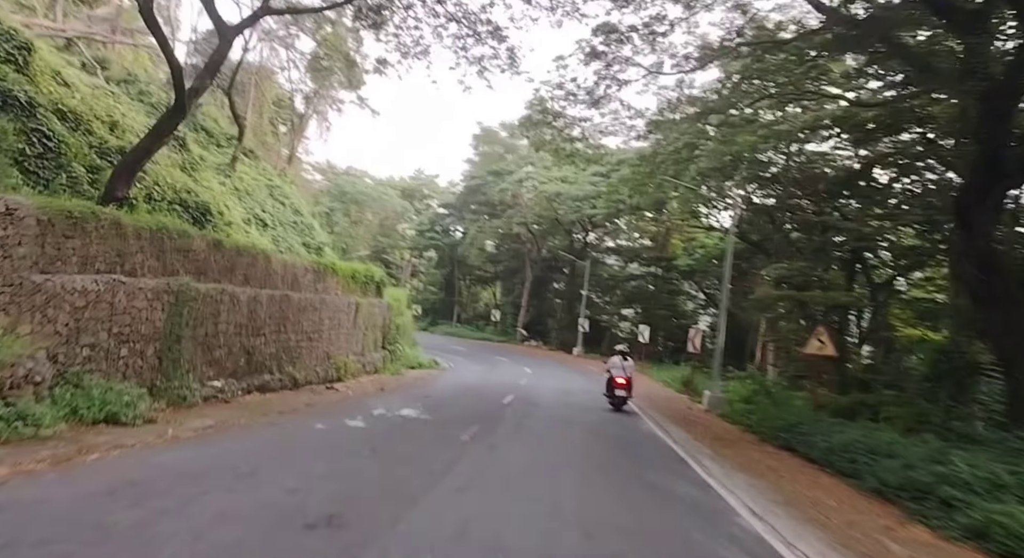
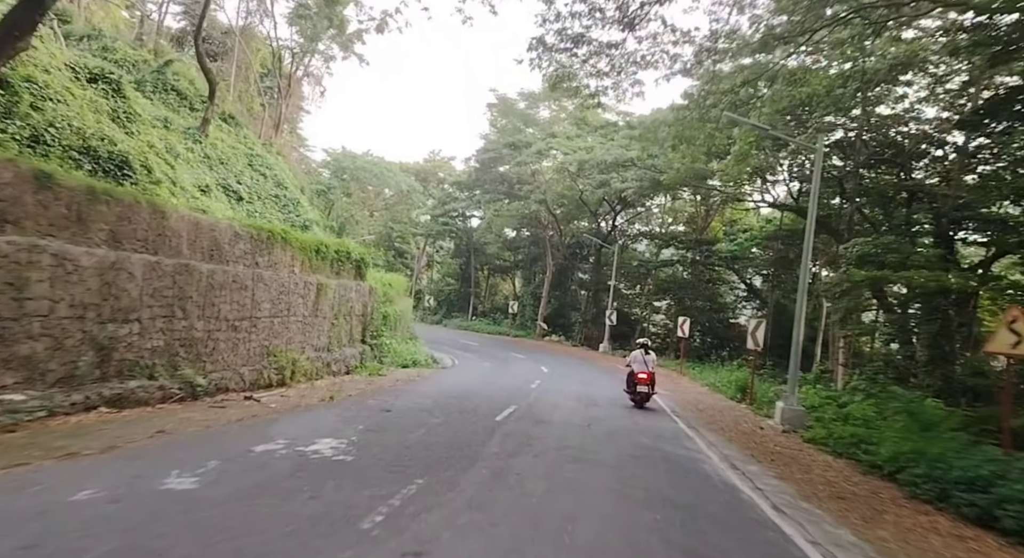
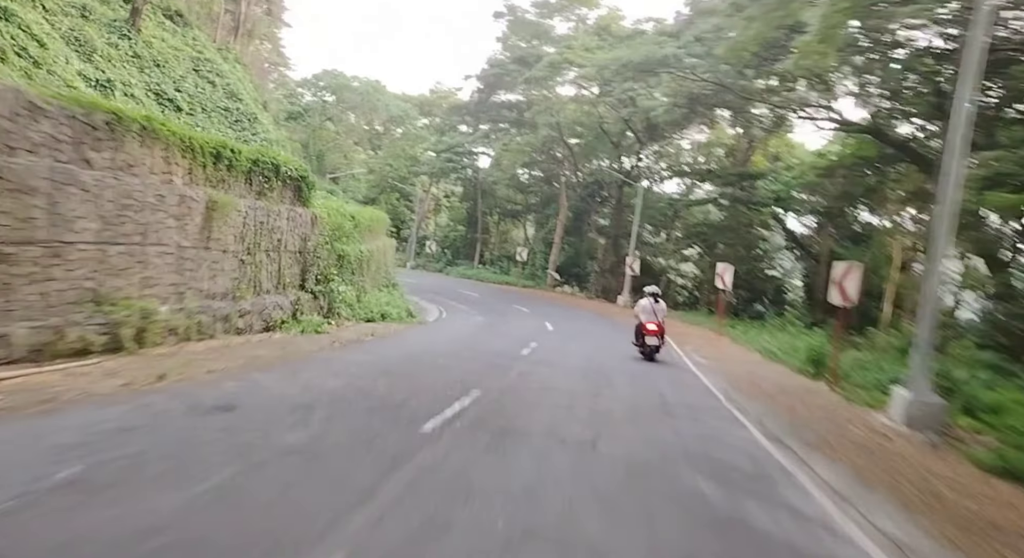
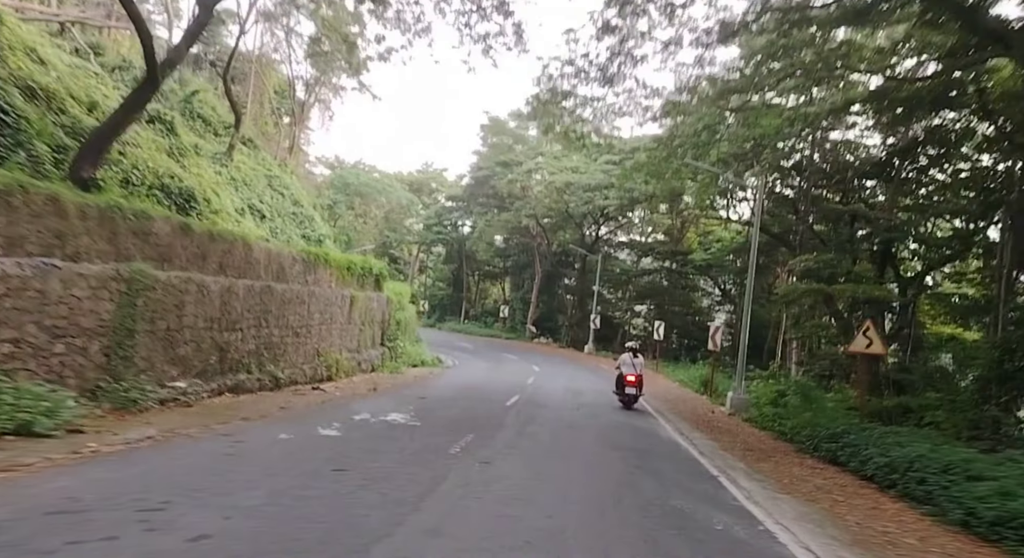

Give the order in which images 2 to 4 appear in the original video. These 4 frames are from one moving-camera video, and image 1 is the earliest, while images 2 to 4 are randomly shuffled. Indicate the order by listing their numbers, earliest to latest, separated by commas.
4, 2, 3
